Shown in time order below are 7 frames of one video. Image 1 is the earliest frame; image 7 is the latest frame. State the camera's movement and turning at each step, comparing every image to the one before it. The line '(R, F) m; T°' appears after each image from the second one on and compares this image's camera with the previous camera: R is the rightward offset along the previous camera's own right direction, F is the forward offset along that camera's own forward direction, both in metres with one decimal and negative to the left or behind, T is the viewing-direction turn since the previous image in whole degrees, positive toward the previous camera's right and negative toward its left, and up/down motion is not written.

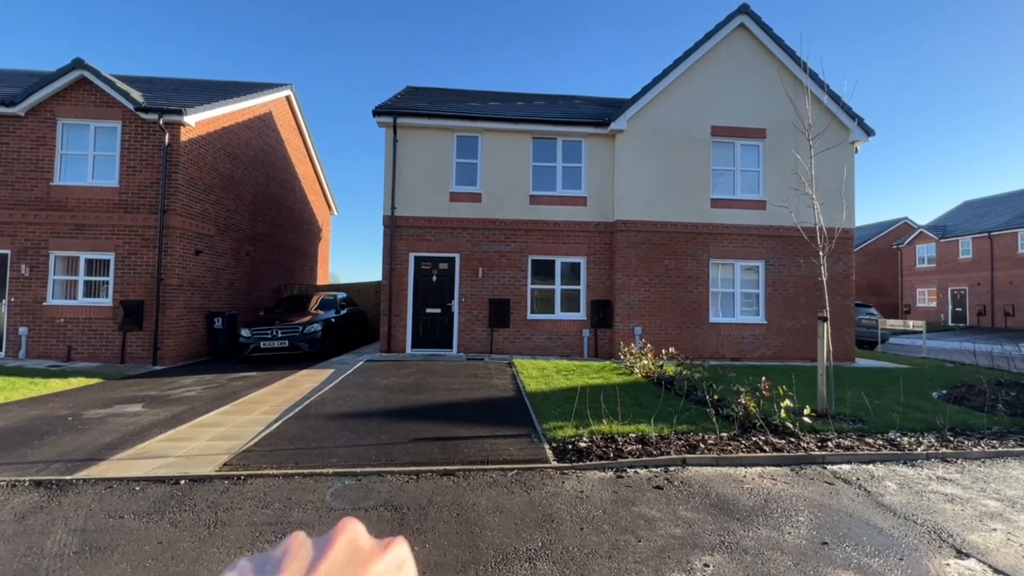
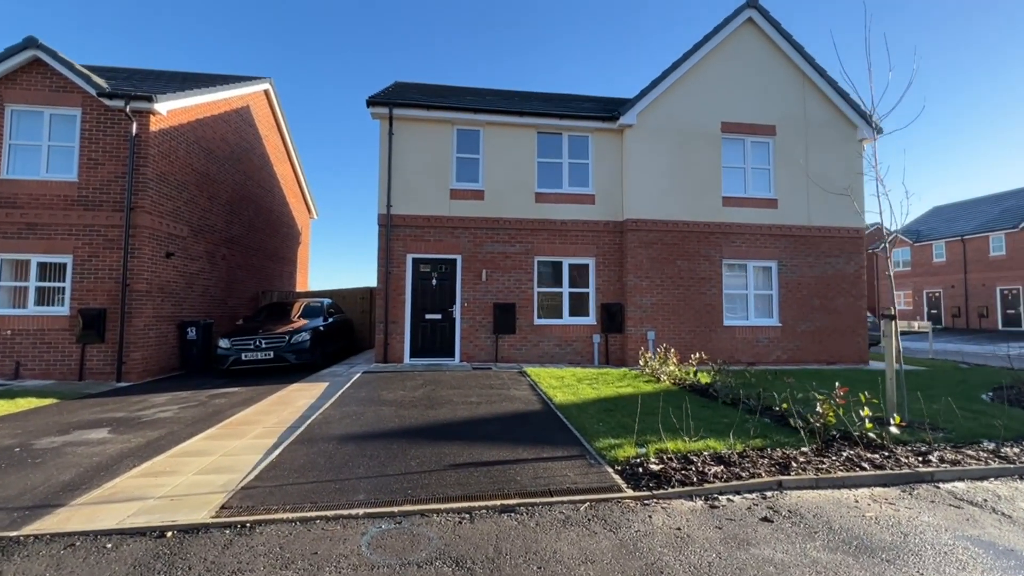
(-0.7, +0.8) m; +3°
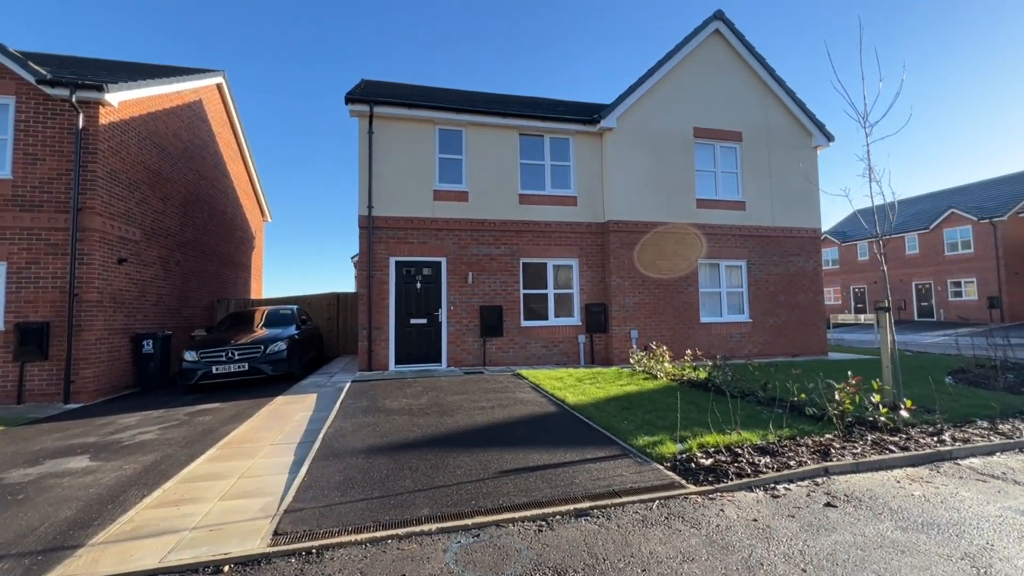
(-0.9, +0.1) m; +6°
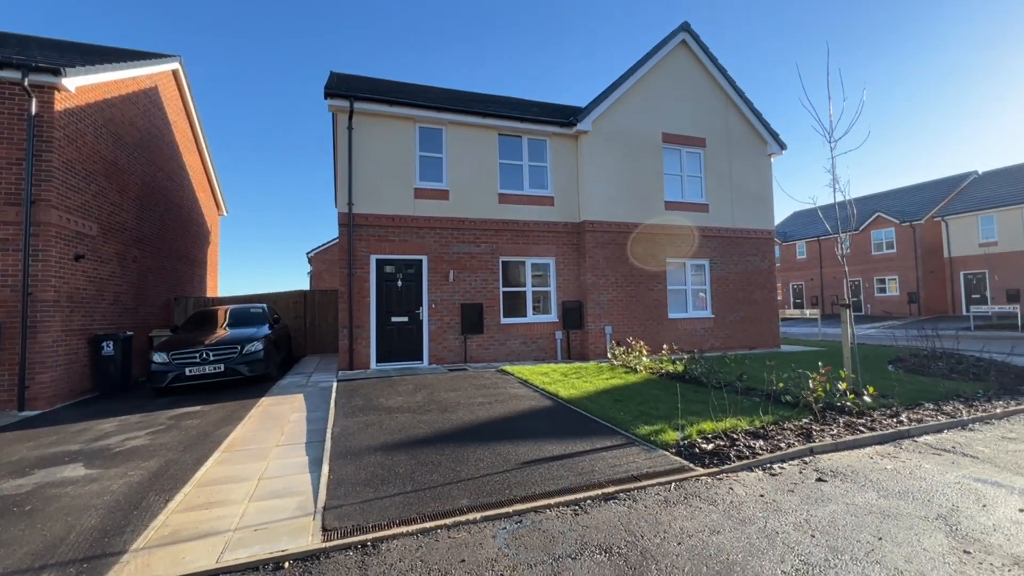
(-0.6, -0.2) m; +6°
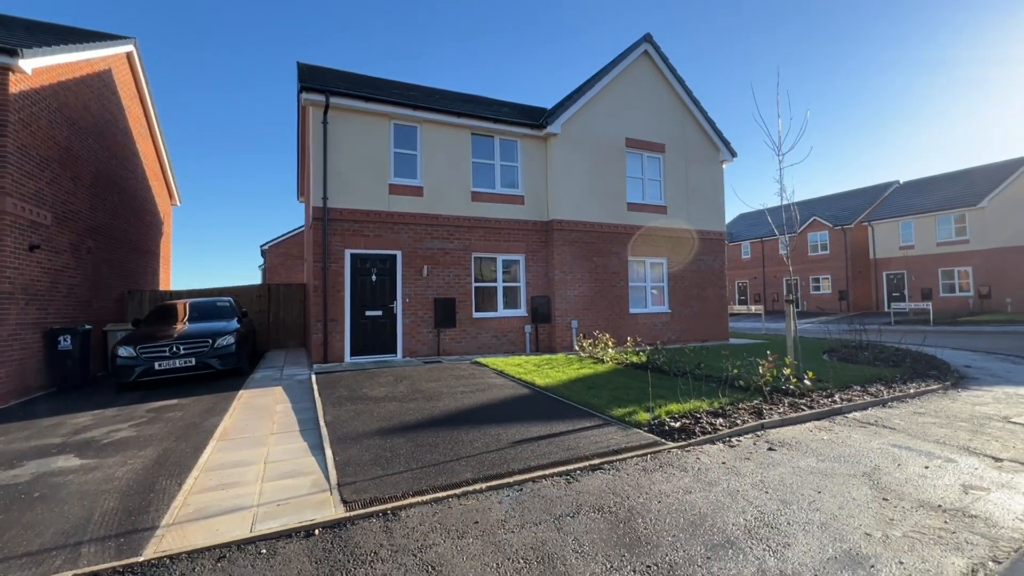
(-0.4, -0.4) m; +5°
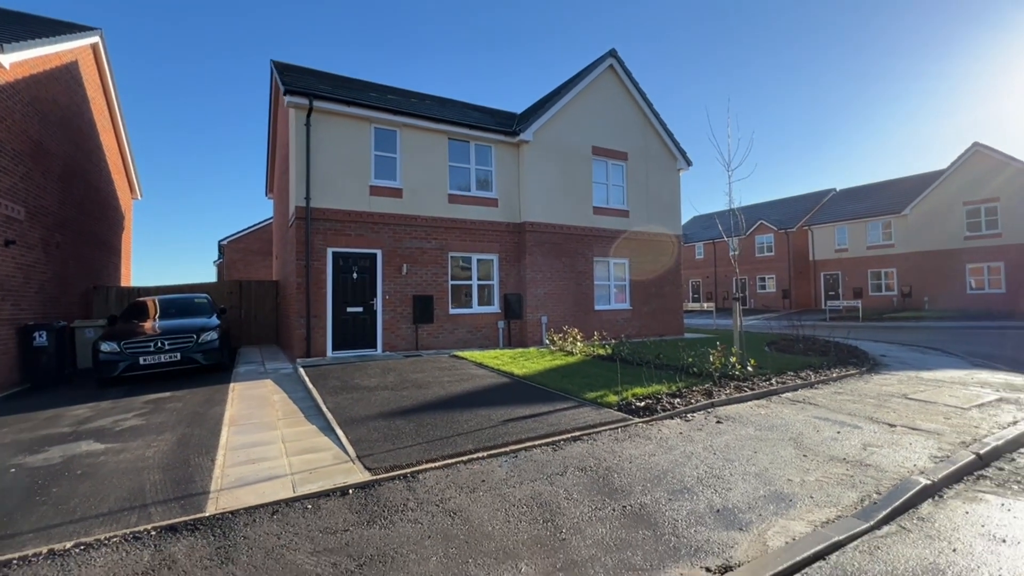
(-0.3, -0.7) m; +5°
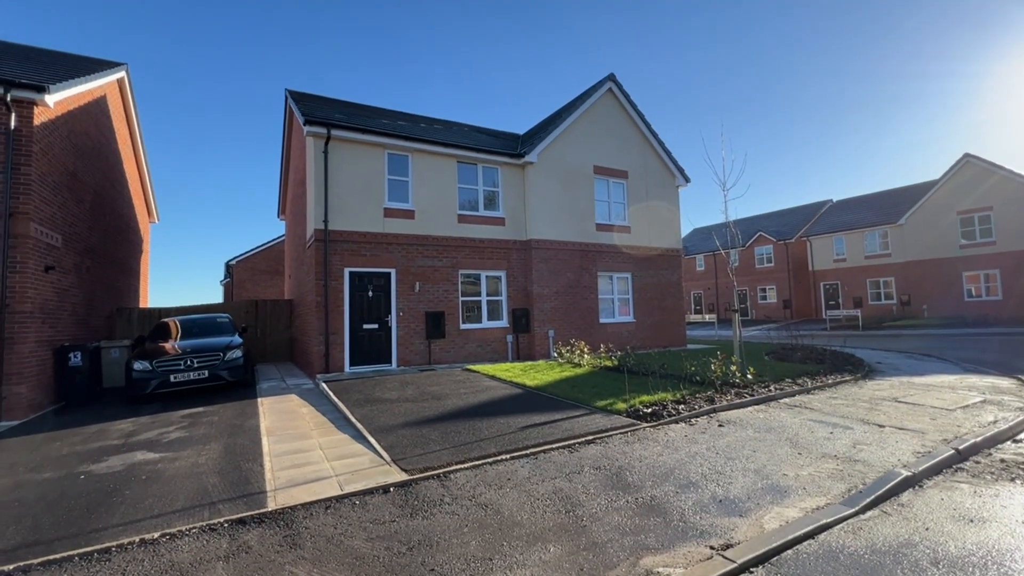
(-0.2, -0.5) m; 0°
